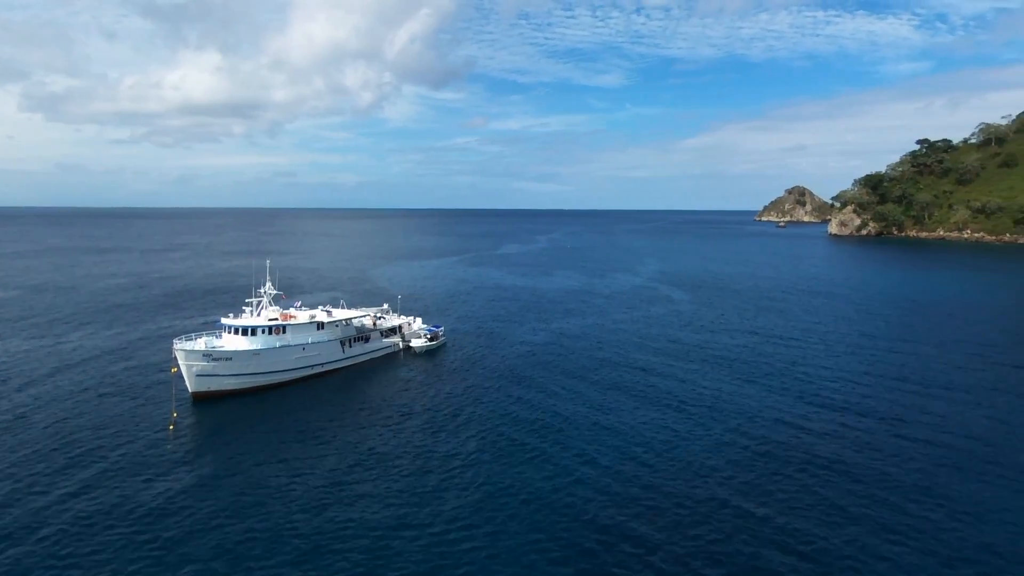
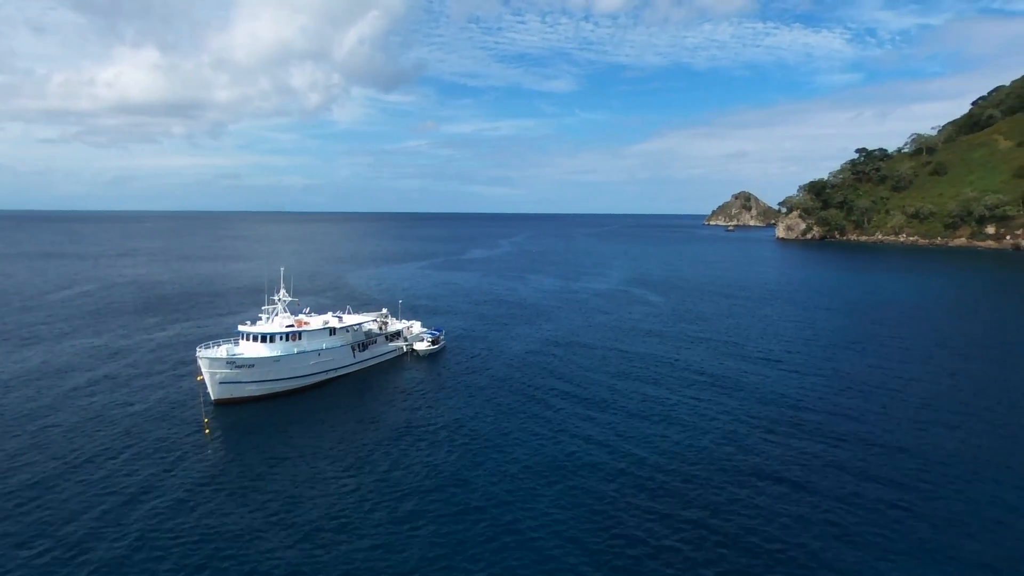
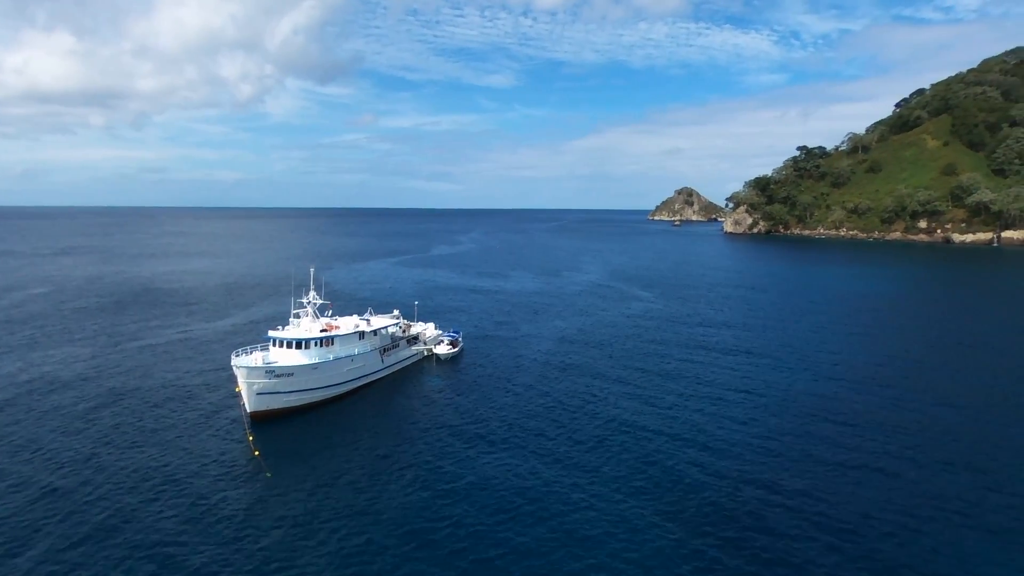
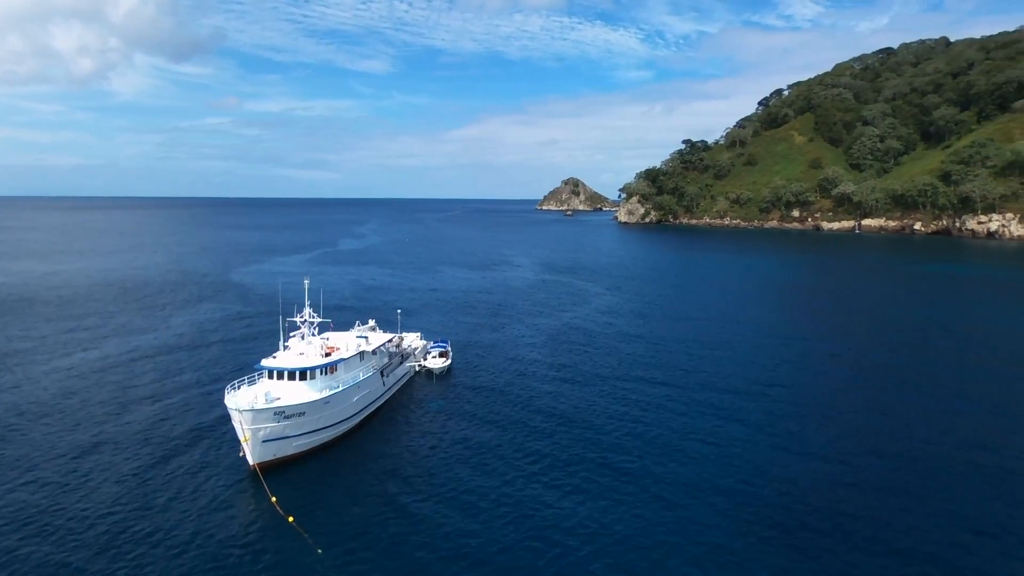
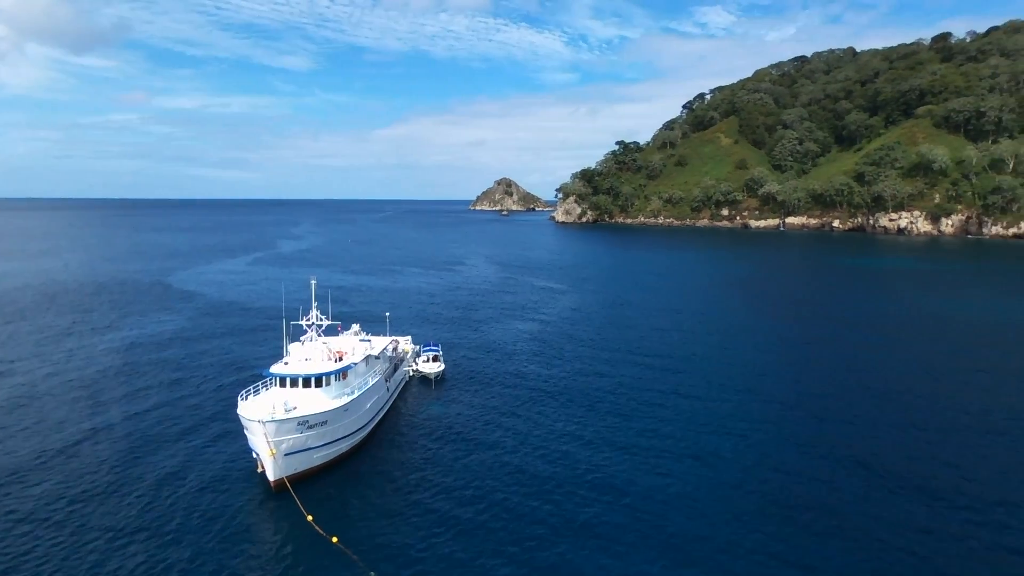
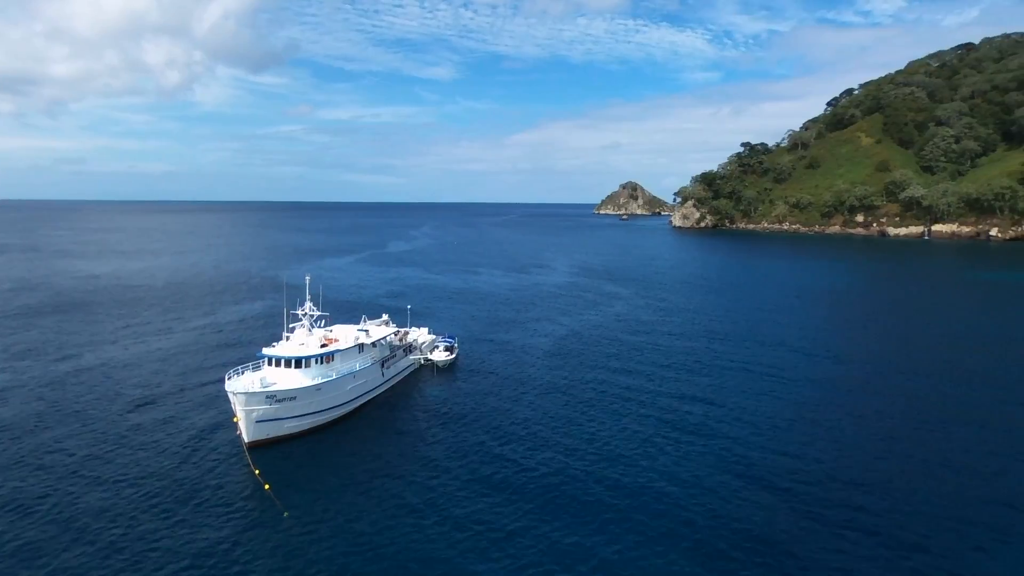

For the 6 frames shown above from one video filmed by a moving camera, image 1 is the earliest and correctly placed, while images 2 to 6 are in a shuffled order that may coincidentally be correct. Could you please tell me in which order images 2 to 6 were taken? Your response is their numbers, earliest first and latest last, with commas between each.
2, 3, 6, 4, 5
